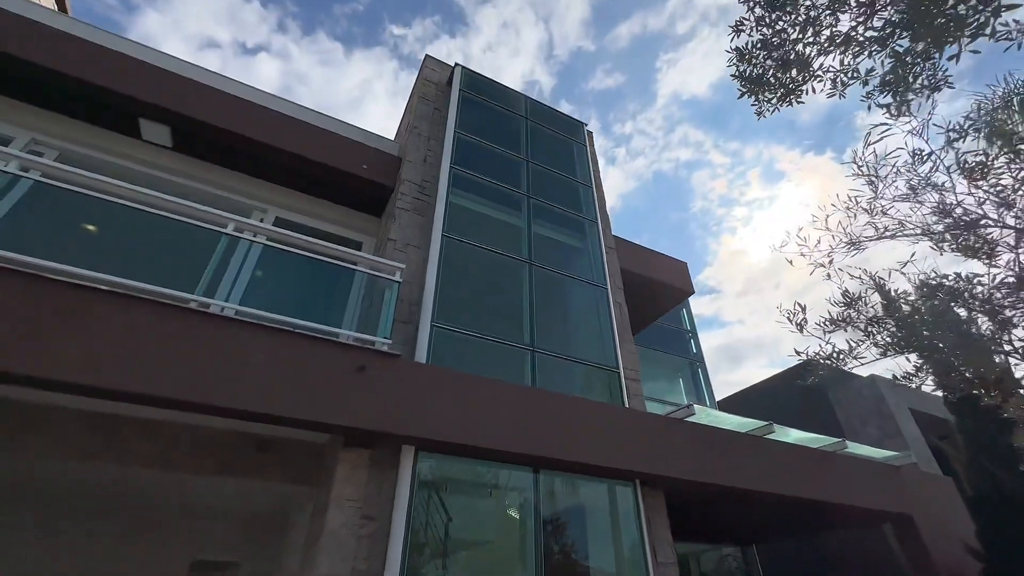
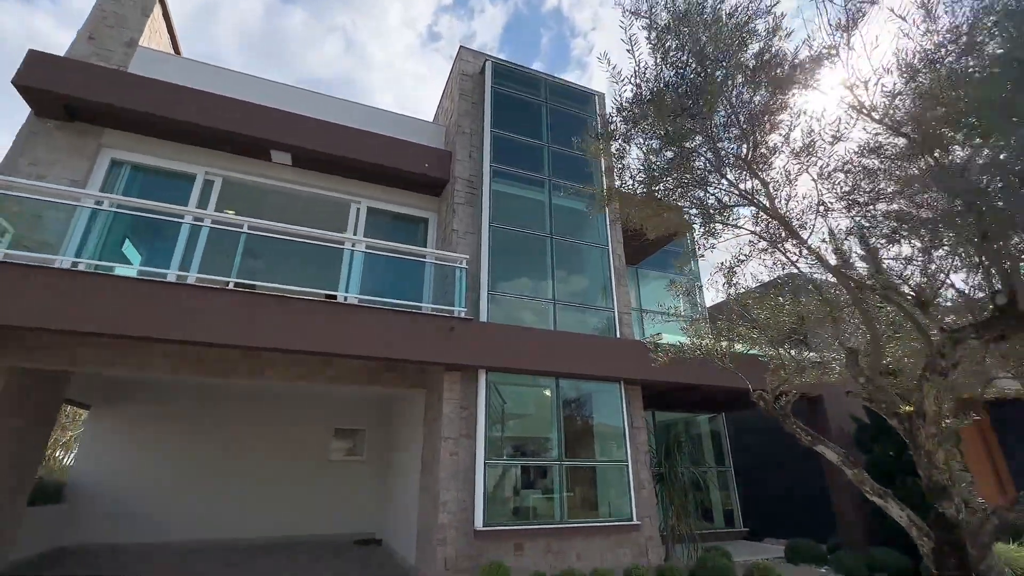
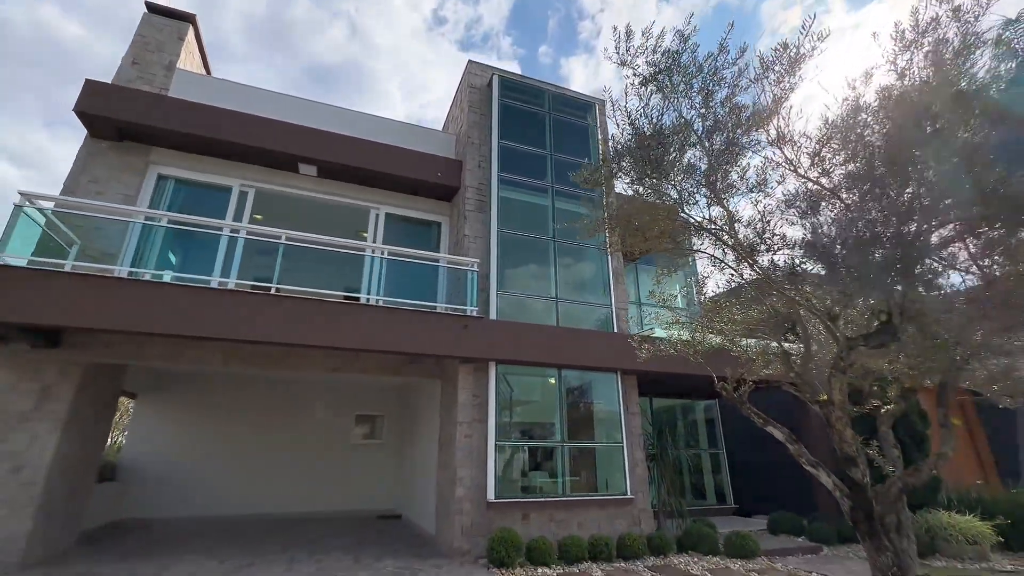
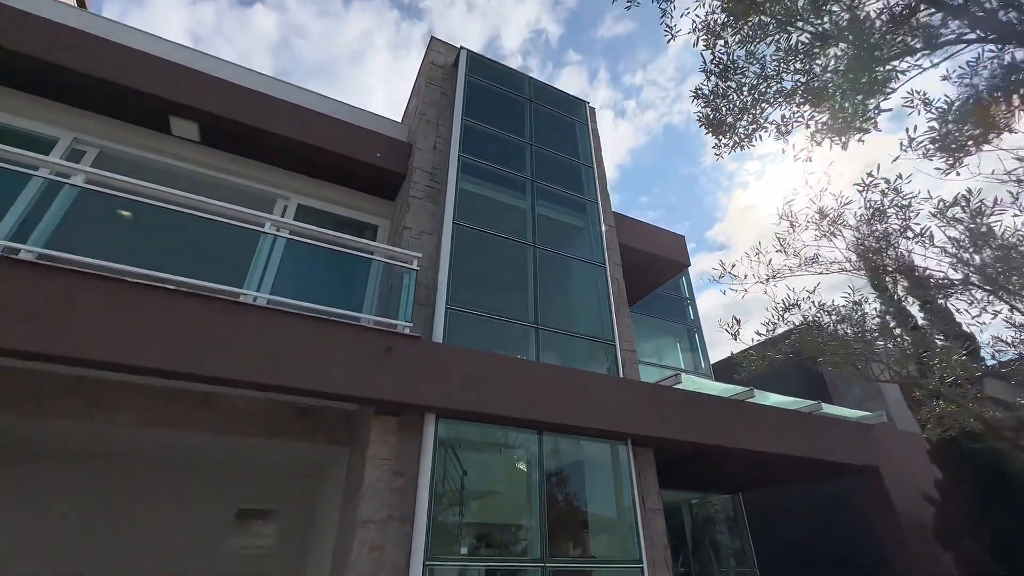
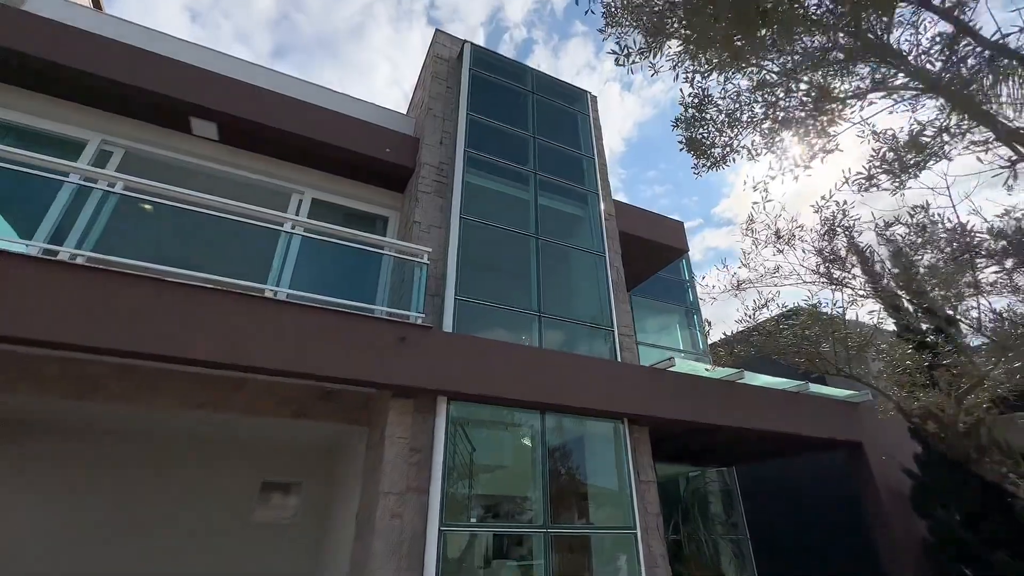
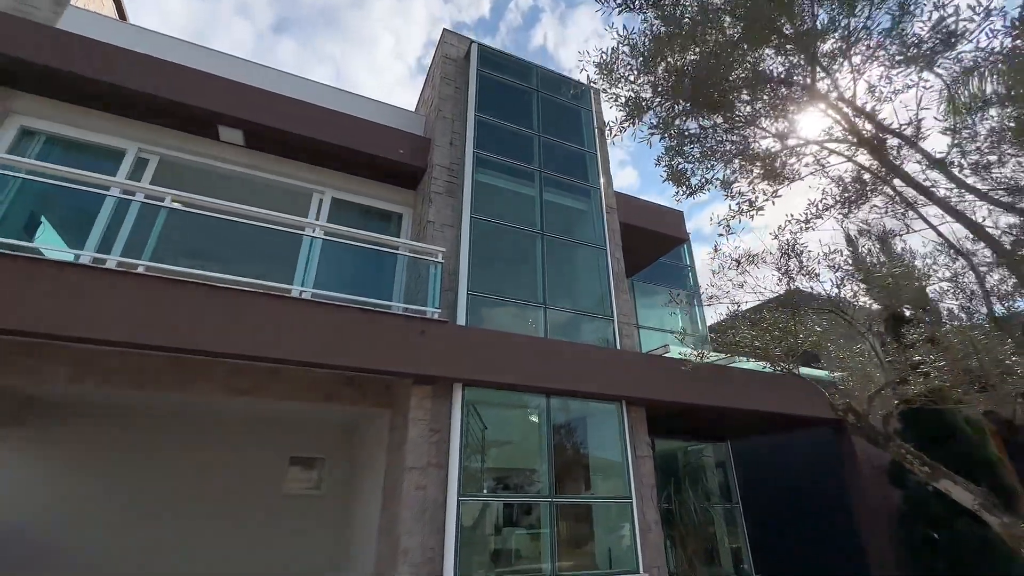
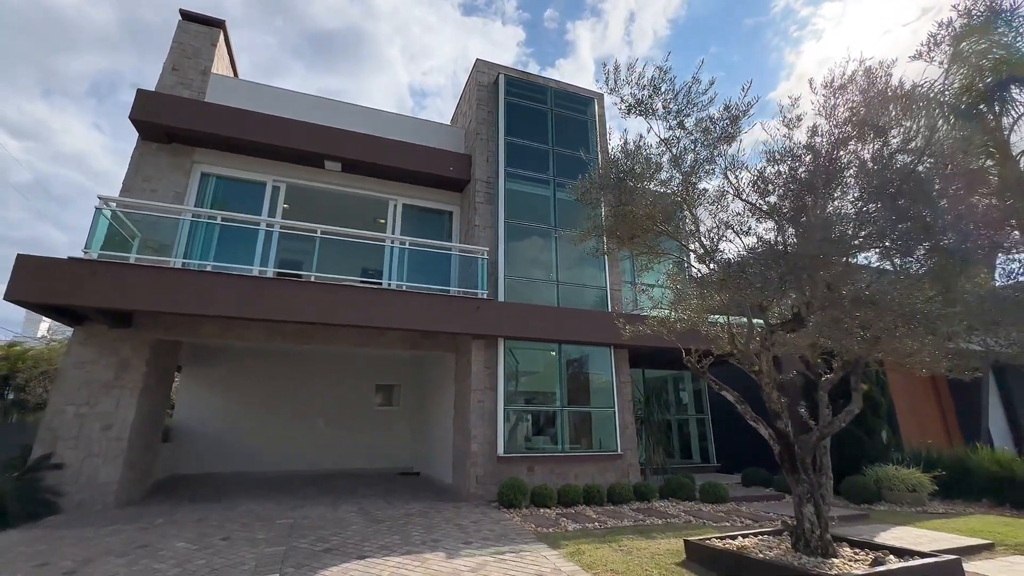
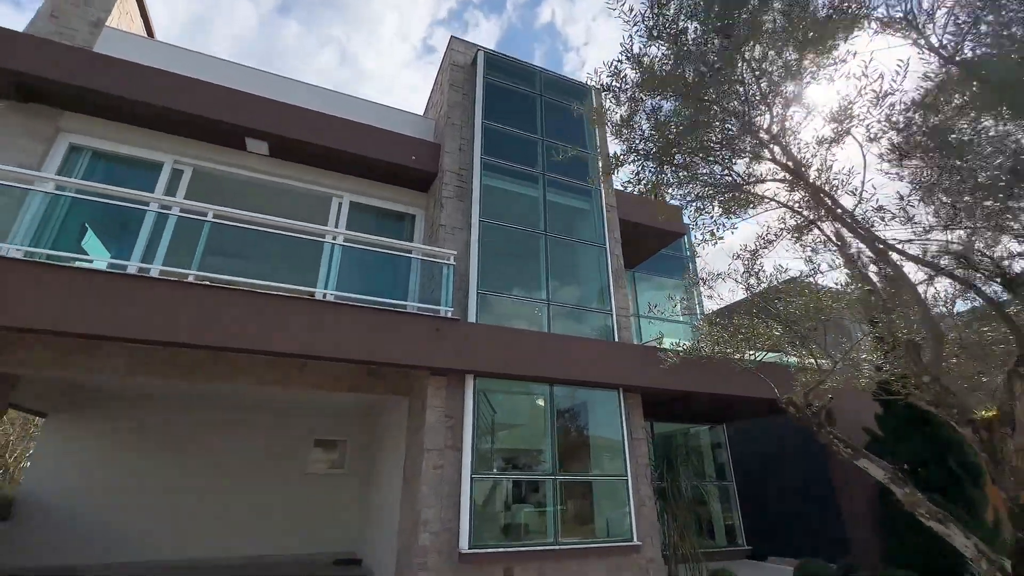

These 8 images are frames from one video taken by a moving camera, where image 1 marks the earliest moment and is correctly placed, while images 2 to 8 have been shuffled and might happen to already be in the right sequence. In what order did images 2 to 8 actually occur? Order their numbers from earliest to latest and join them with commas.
4, 5, 6, 8, 2, 3, 7
